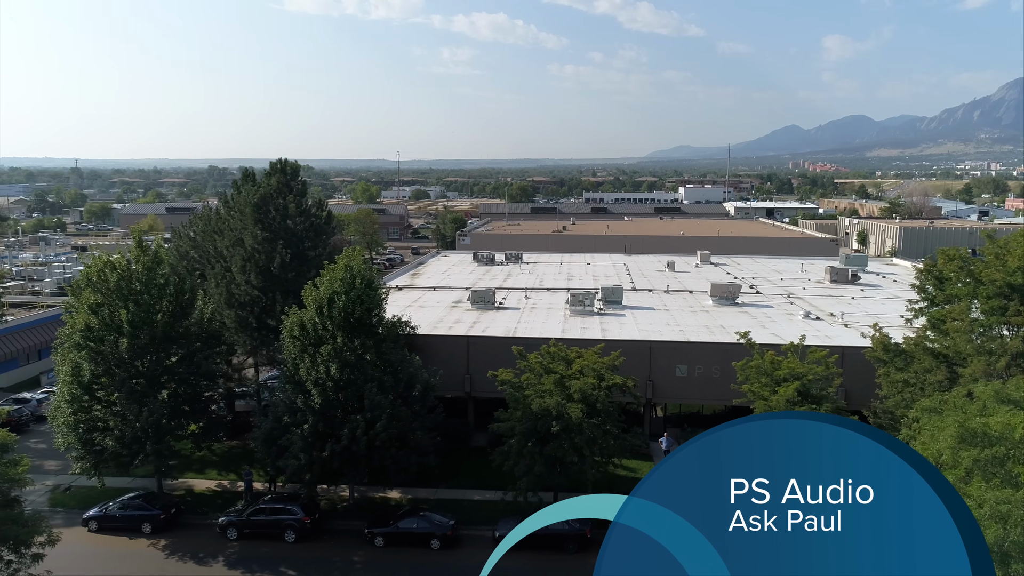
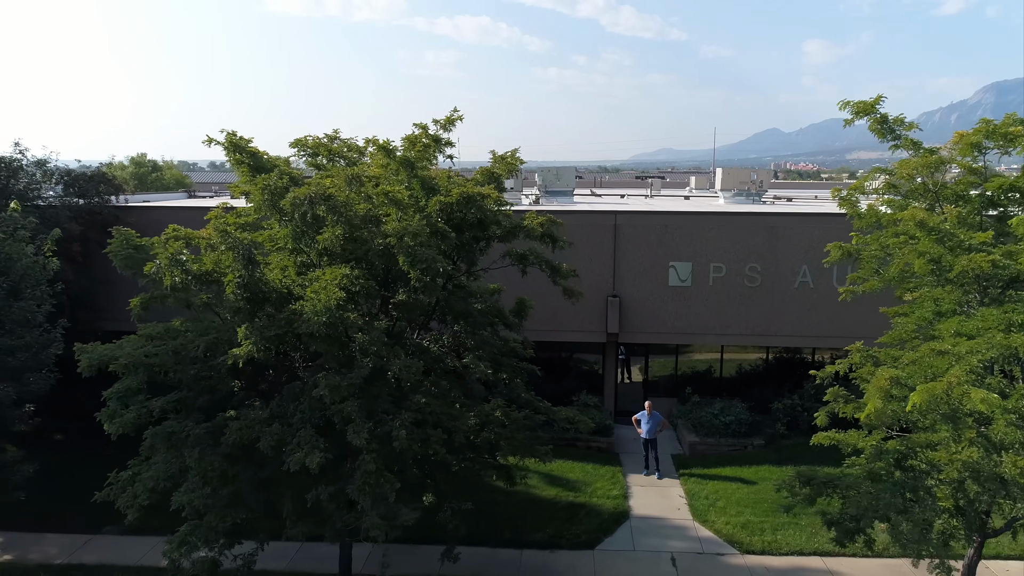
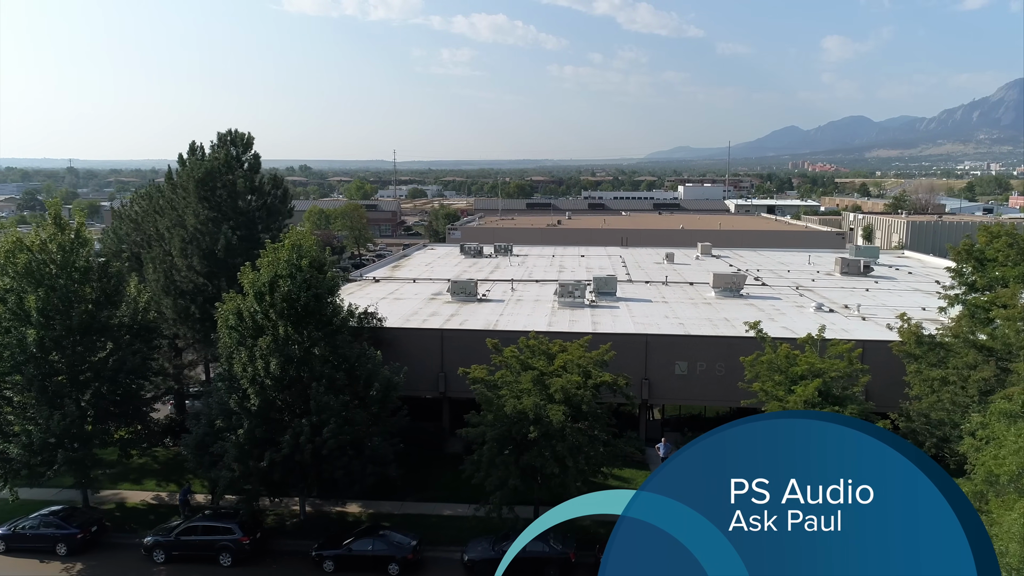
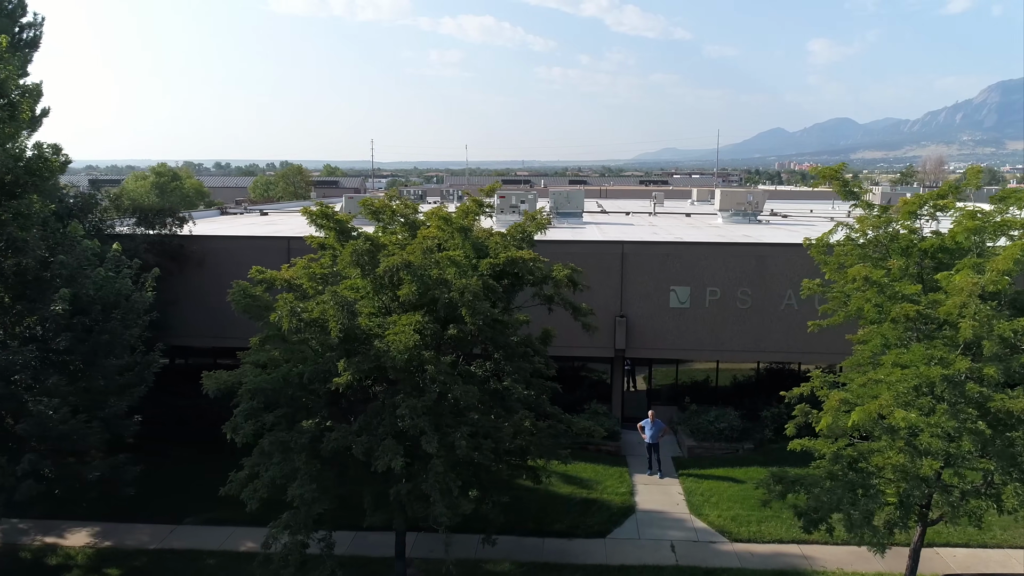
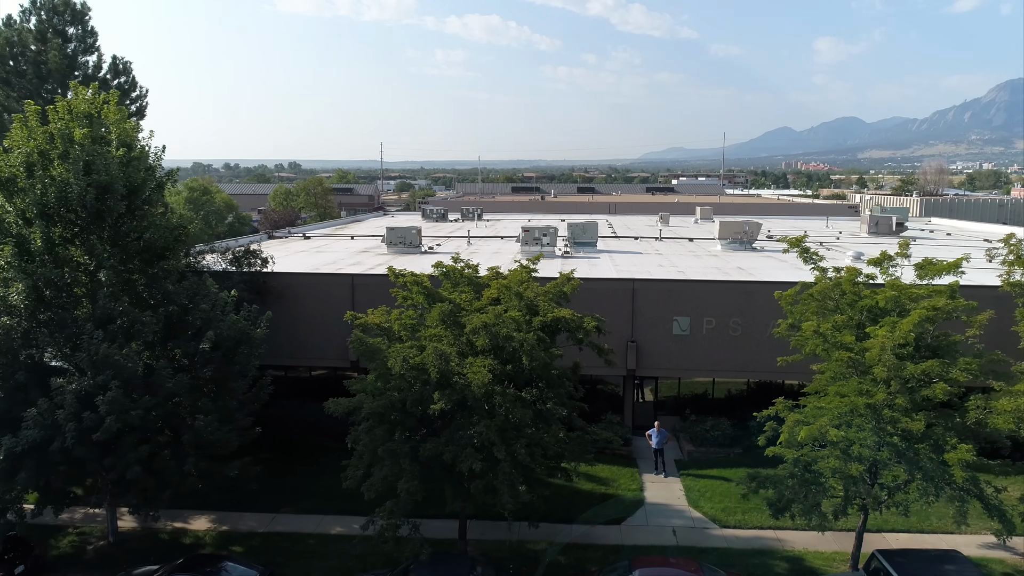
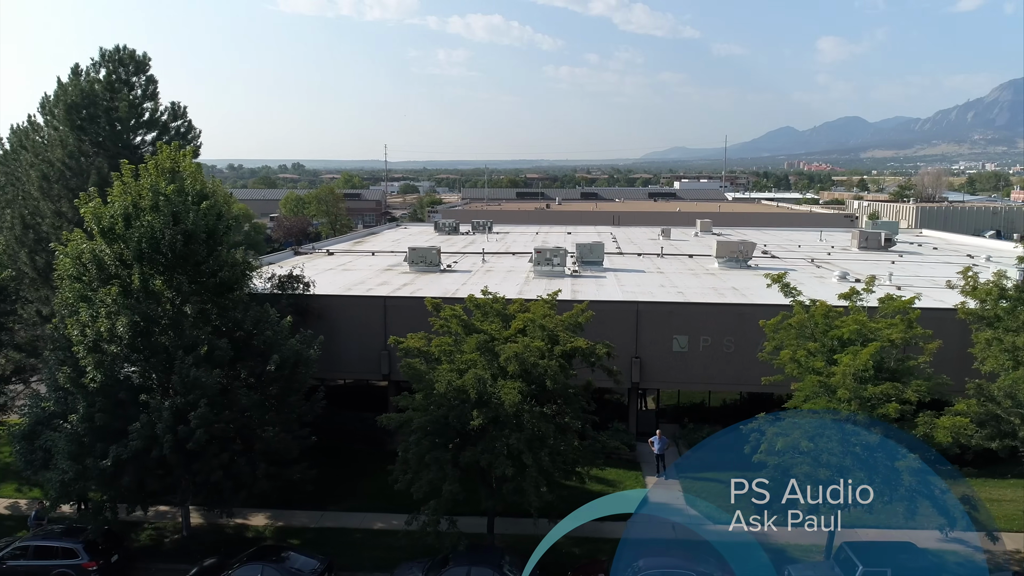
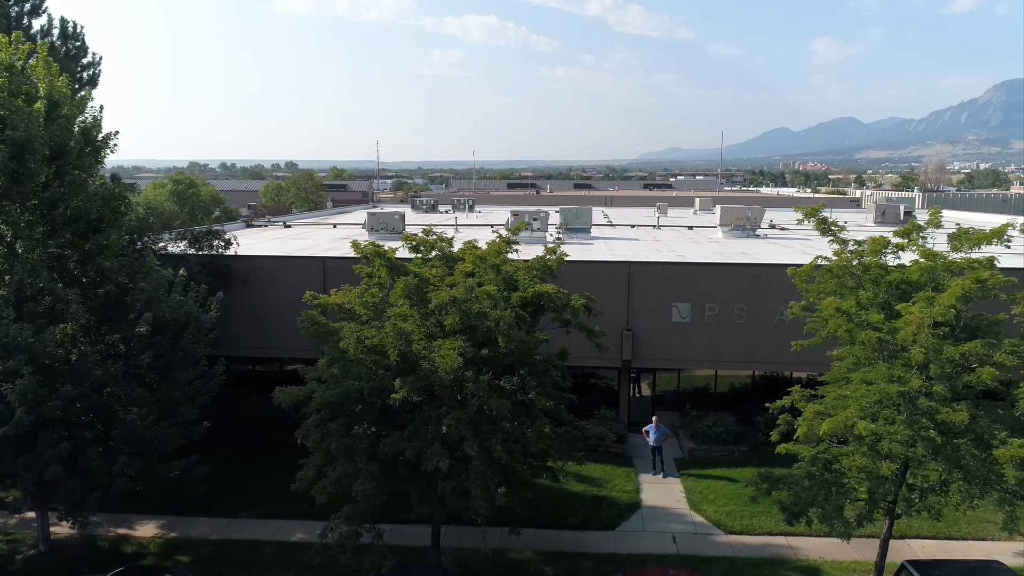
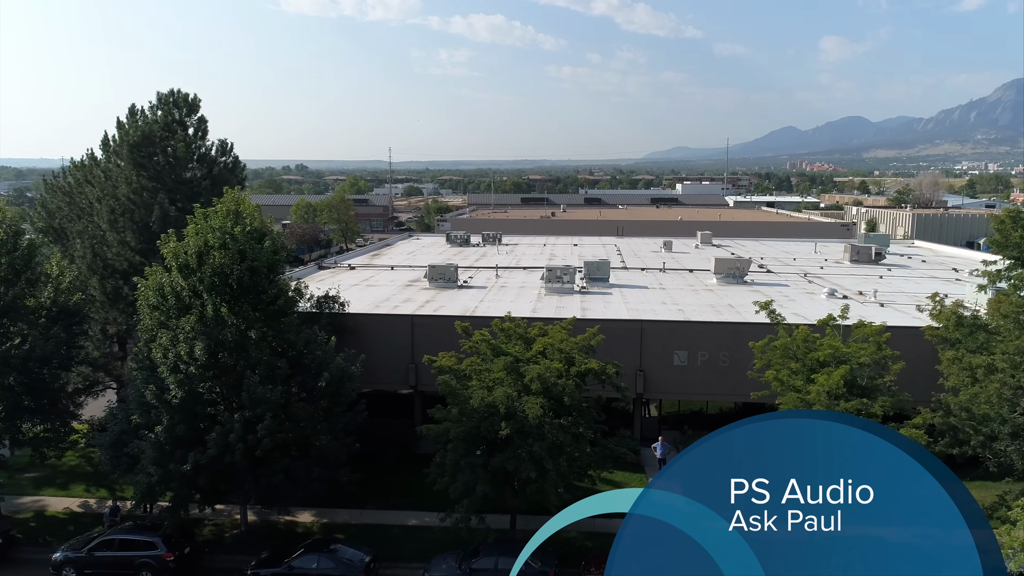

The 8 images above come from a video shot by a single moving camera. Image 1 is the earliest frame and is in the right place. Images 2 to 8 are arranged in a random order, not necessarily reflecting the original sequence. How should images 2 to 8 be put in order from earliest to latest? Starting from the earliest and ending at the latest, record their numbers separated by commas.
3, 8, 6, 5, 7, 4, 2
